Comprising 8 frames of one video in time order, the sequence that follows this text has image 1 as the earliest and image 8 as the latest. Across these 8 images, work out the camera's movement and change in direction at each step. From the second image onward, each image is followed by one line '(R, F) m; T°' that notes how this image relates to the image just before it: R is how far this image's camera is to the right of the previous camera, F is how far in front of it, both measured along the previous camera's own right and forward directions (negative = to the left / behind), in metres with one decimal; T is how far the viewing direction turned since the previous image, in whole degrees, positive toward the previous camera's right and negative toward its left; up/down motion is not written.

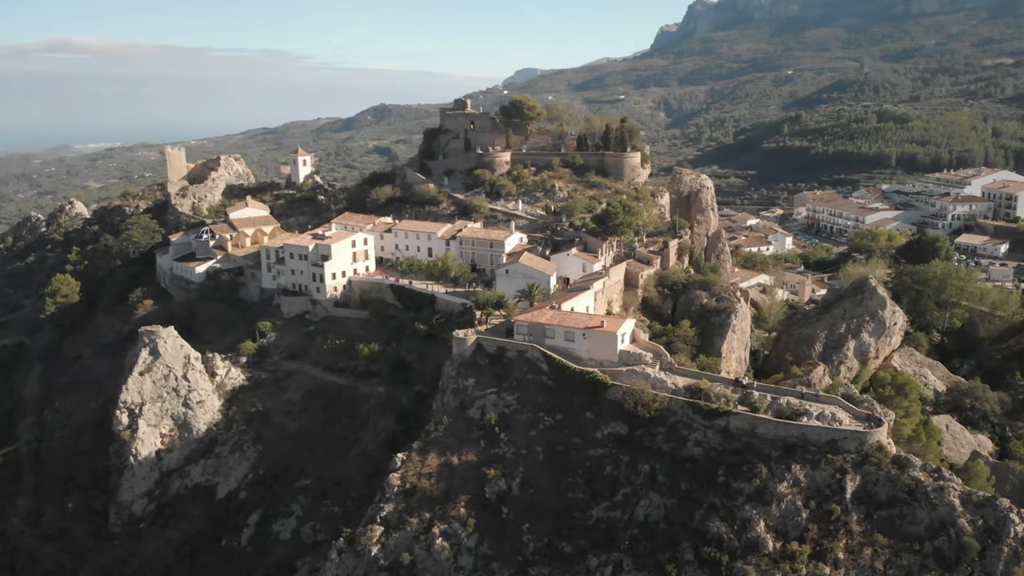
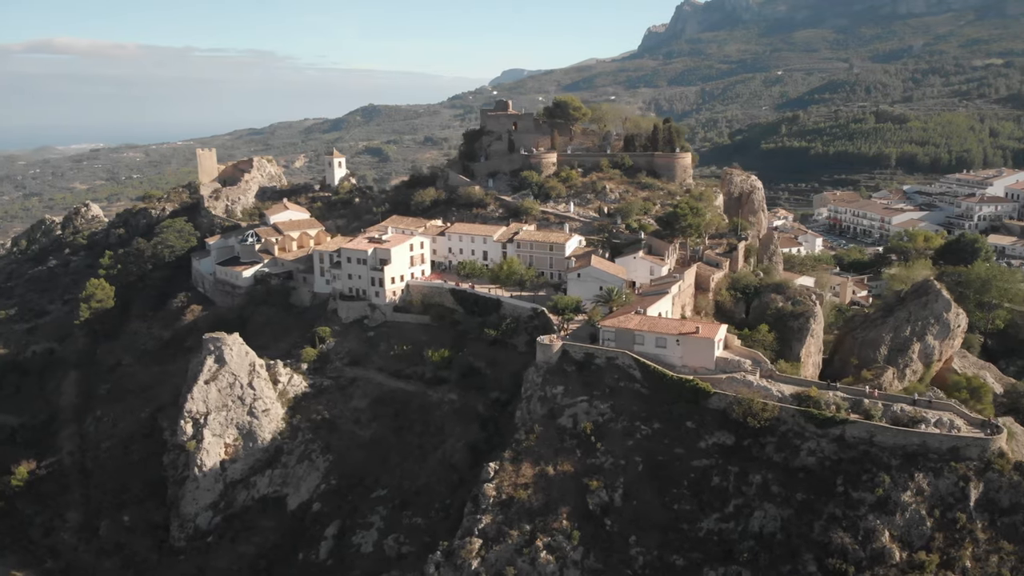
(-4.2, +0.9) m; +1°
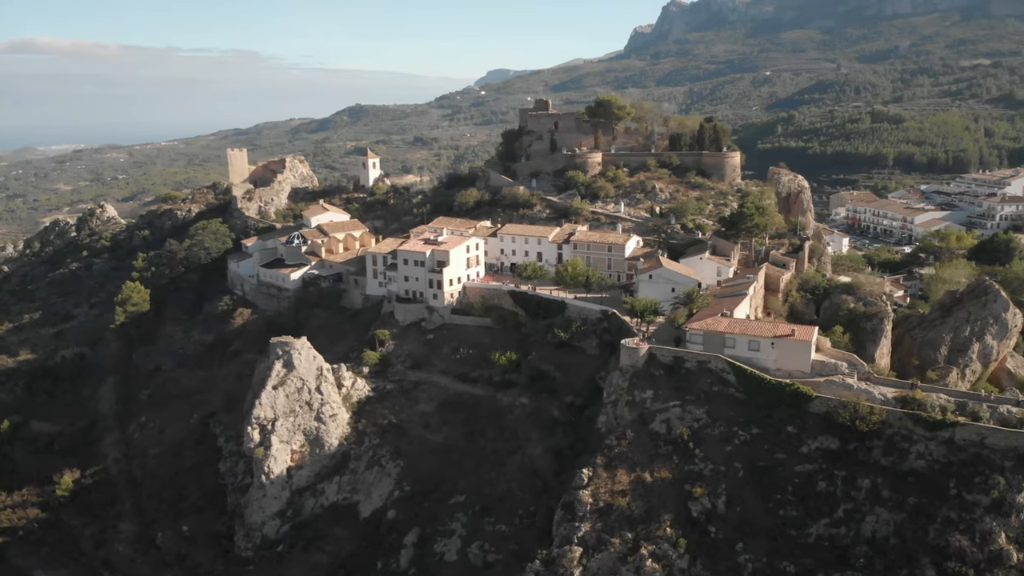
(-4.1, +0.7) m; +1°
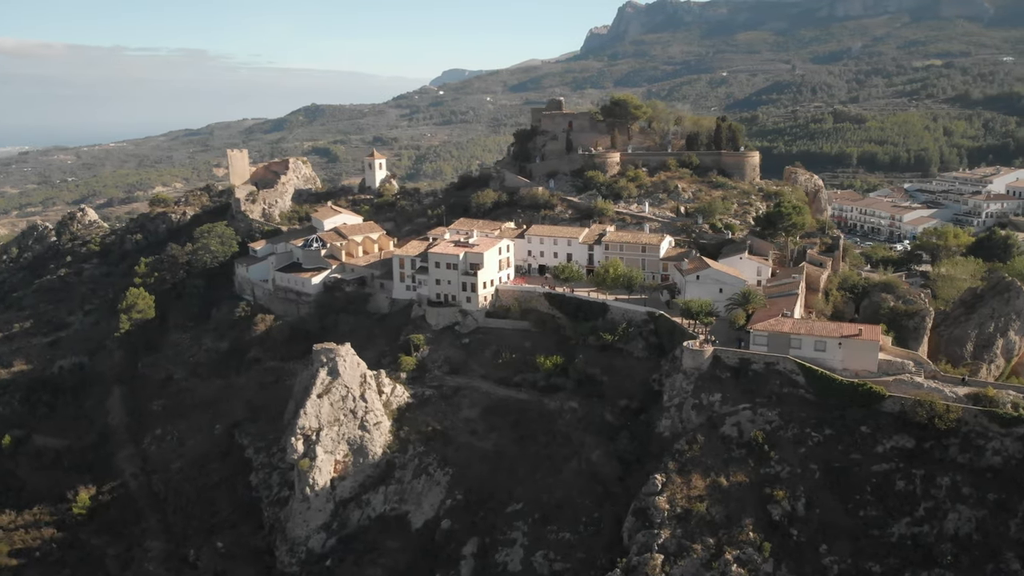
(-4.2, +0.8) m; +3°
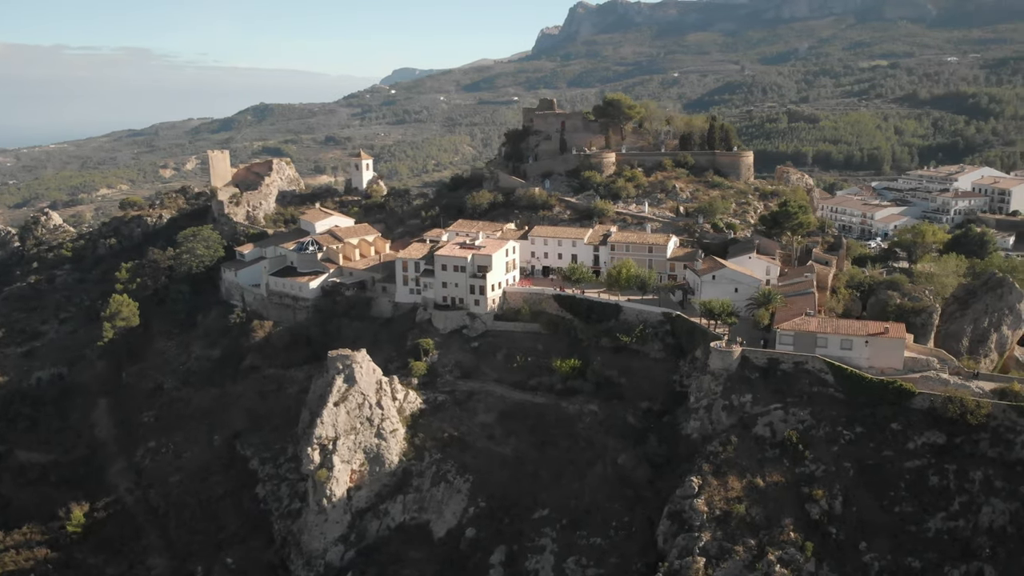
(-2.9, +0.6) m; +3°
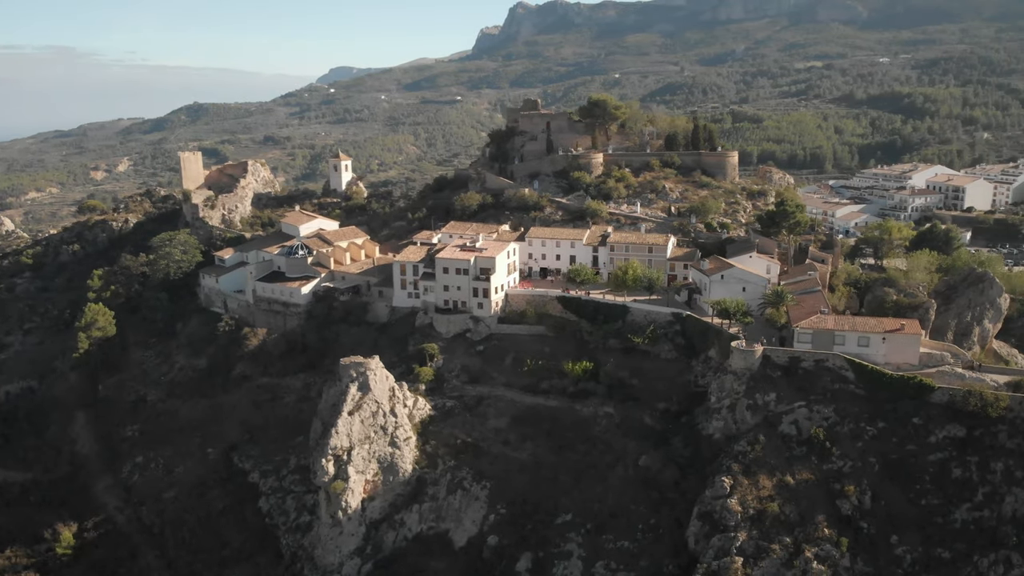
(-3.2, +0.6) m; +4°
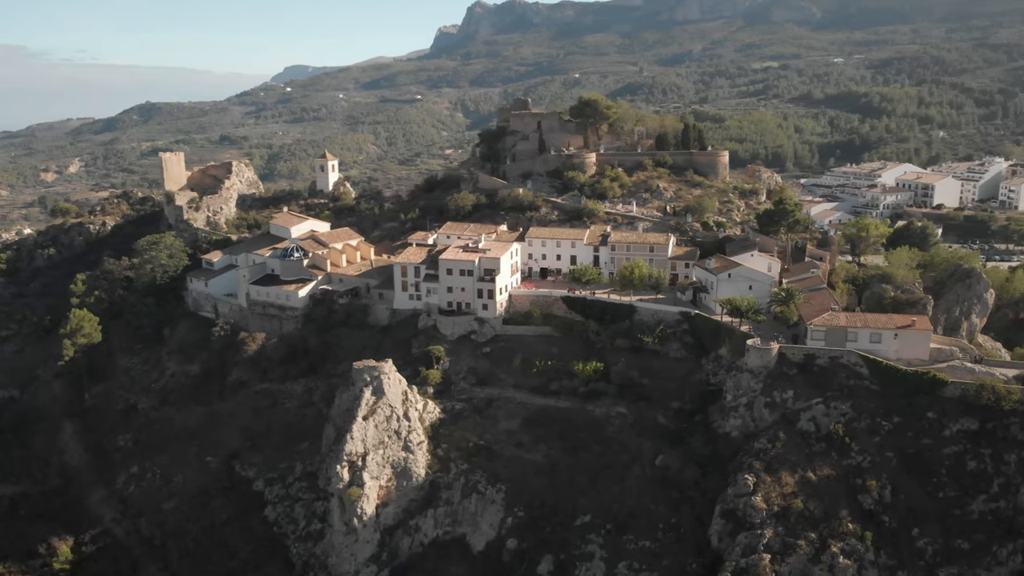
(-2.3, +0.3) m; +3°
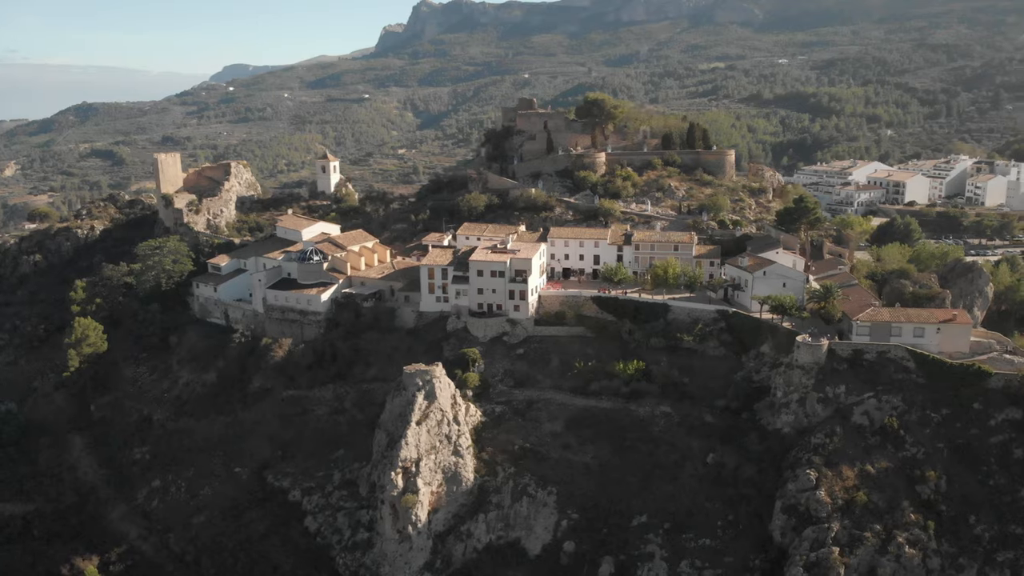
(-4.3, +0.4) m; +4°
